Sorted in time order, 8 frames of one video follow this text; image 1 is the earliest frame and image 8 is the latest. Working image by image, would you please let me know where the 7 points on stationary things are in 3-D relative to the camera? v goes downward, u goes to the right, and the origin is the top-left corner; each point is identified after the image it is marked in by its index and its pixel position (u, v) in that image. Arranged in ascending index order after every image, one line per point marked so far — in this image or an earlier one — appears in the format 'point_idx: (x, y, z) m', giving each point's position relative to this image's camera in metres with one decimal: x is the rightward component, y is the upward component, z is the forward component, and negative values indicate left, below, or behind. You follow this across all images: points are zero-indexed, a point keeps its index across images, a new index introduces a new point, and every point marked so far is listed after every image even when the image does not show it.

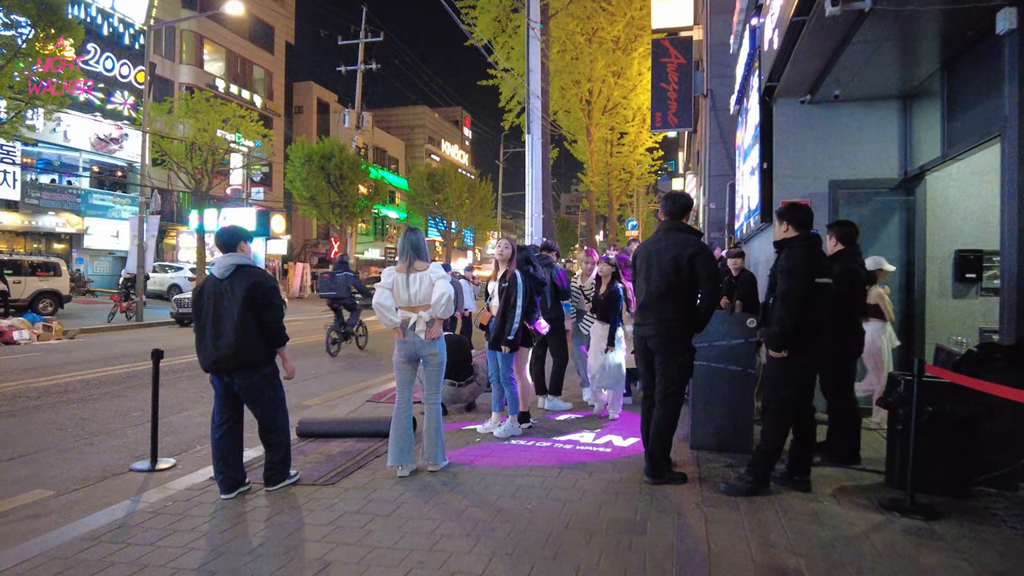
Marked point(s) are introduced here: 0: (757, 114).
0: (+2.9, +2.1, +8.0) m
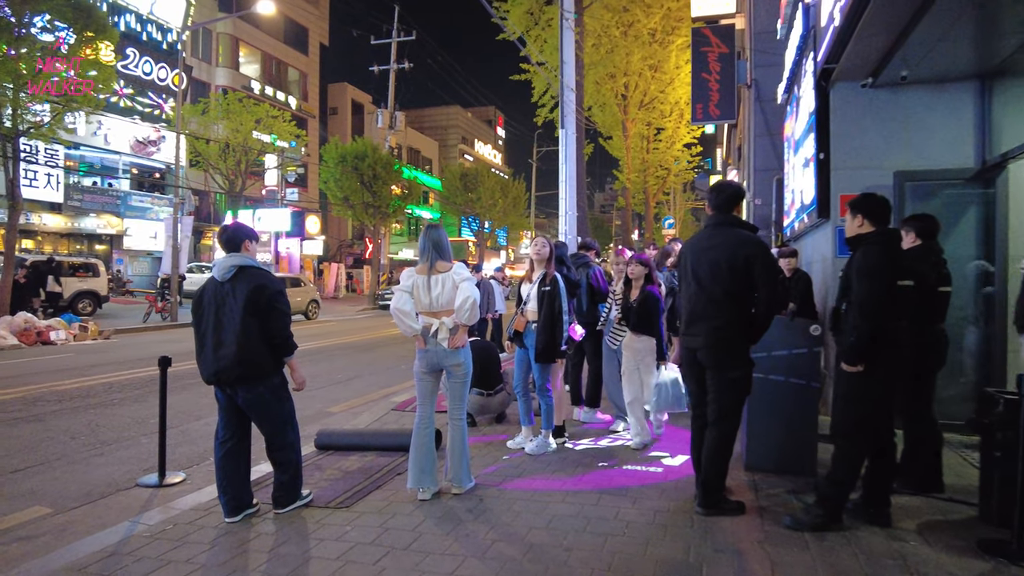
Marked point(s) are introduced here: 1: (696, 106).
0: (+3.3, +2.1, +7.4) m
1: (+3.8, +3.8, +14.1) m
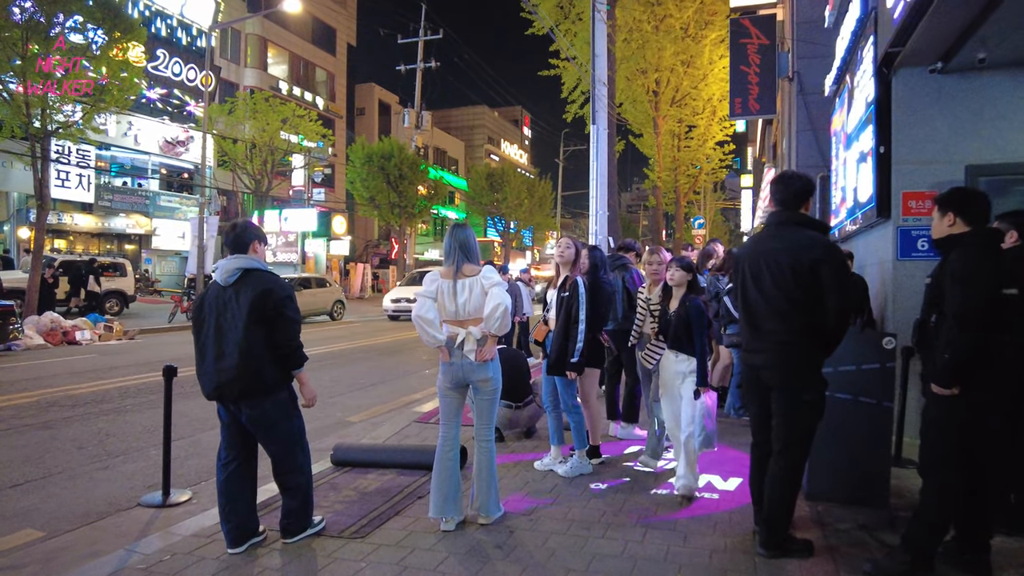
0: (+3.6, +2.0, +6.8) m
1: (+4.4, +3.8, +13.4) m
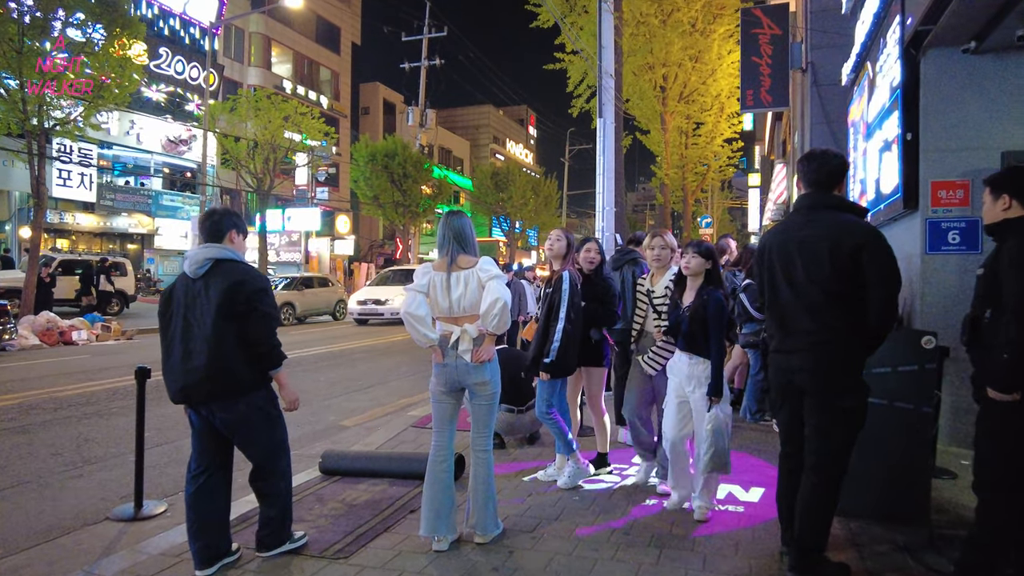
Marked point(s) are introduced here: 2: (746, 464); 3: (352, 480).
0: (+3.6, +2.0, +6.4) m
1: (+4.5, +3.8, +13.0) m
2: (+1.8, -1.4, +5.4) m
3: (-1.2, -1.4, +5.0) m
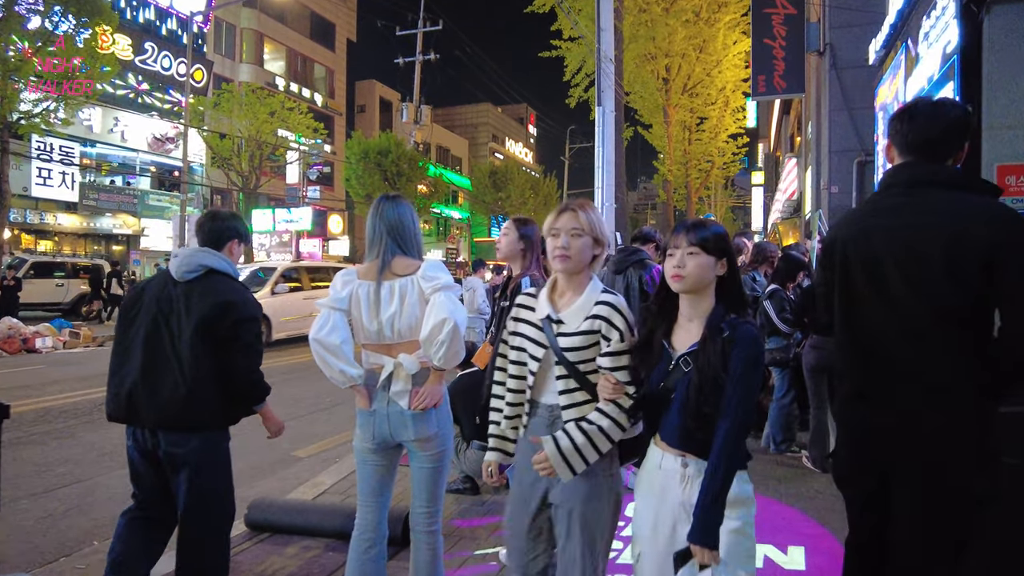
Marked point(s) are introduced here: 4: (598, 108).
0: (+3.4, +2.0, +5.3) m
1: (+4.3, +3.7, +12.0) m
2: (+1.7, -1.4, +4.3) m
3: (-1.4, -1.5, +4.0) m
4: (+1.5, +3.2, +11.8) m
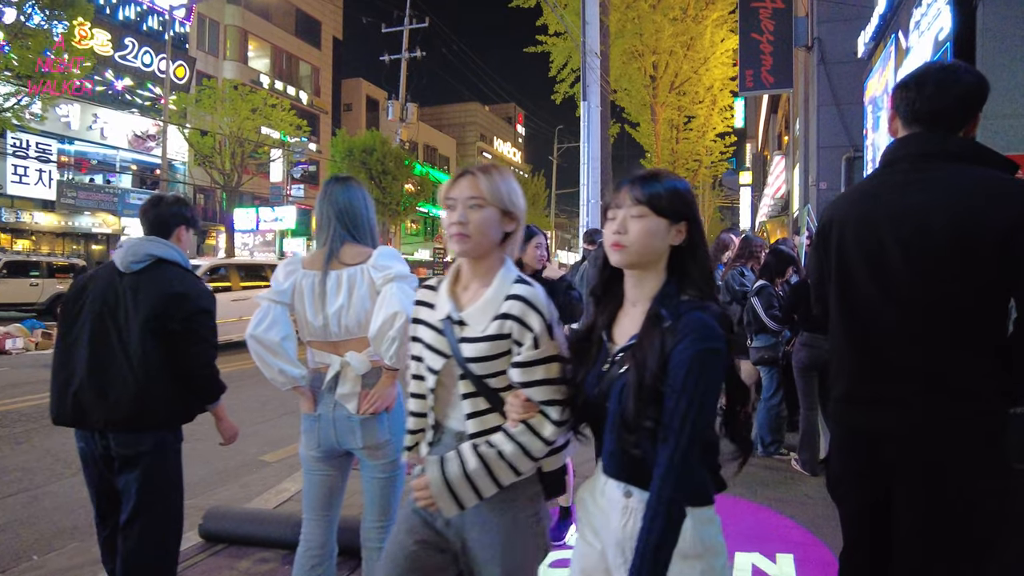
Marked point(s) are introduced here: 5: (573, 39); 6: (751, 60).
0: (+3.3, +2.0, +5.1) m
1: (+4.1, +3.8, +11.8) m
2: (+1.5, -1.4, +4.1) m
3: (-1.5, -1.5, +3.7) m
4: (+1.2, +3.2, +11.6) m
5: (+1.2, +5.1, +13.9) m
6: (+4.2, +4.0, +11.8) m
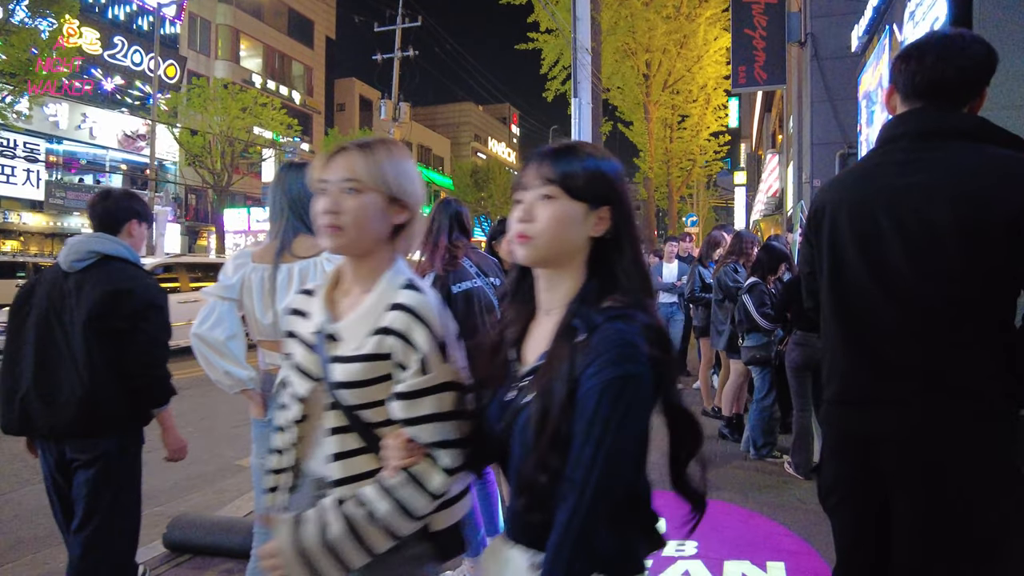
0: (+3.1, +2.1, +5.0) m
1: (+3.9, +3.8, +11.6) m
2: (+1.4, -1.4, +4.0) m
3: (-1.6, -1.5, +3.5) m
4: (+1.1, +3.2, +11.4) m
5: (+1.0, +5.1, +13.7) m
6: (+4.0, +4.0, +11.7) m
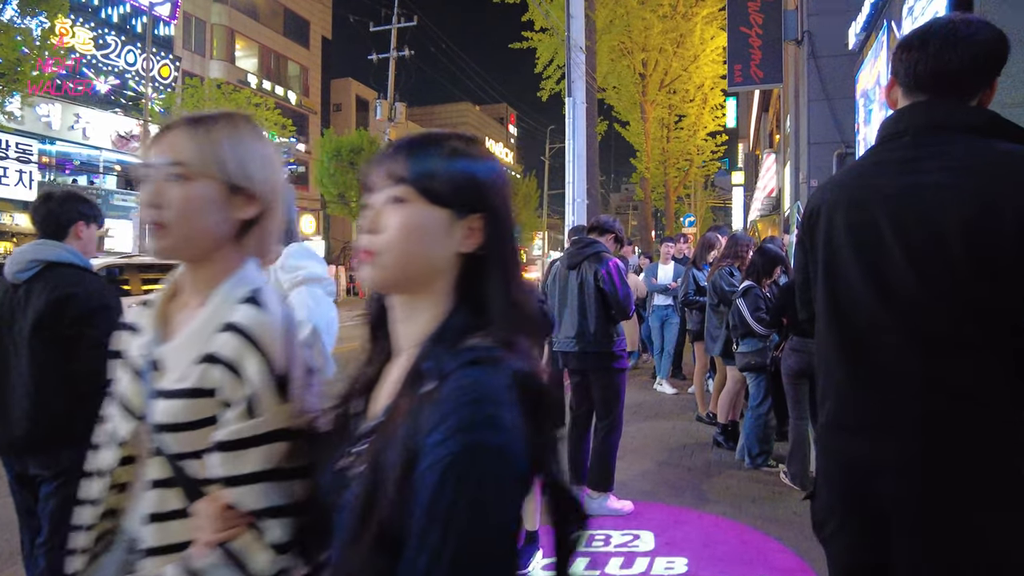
0: (+3.0, +2.0, +4.8) m
1: (+3.8, +3.8, +11.5) m
2: (+1.3, -1.4, +3.8) m
3: (-1.7, -1.5, +3.4) m
4: (+0.9, +3.2, +11.3) m
5: (+0.9, +5.1, +13.6) m
6: (+3.9, +4.0, +11.5) m
